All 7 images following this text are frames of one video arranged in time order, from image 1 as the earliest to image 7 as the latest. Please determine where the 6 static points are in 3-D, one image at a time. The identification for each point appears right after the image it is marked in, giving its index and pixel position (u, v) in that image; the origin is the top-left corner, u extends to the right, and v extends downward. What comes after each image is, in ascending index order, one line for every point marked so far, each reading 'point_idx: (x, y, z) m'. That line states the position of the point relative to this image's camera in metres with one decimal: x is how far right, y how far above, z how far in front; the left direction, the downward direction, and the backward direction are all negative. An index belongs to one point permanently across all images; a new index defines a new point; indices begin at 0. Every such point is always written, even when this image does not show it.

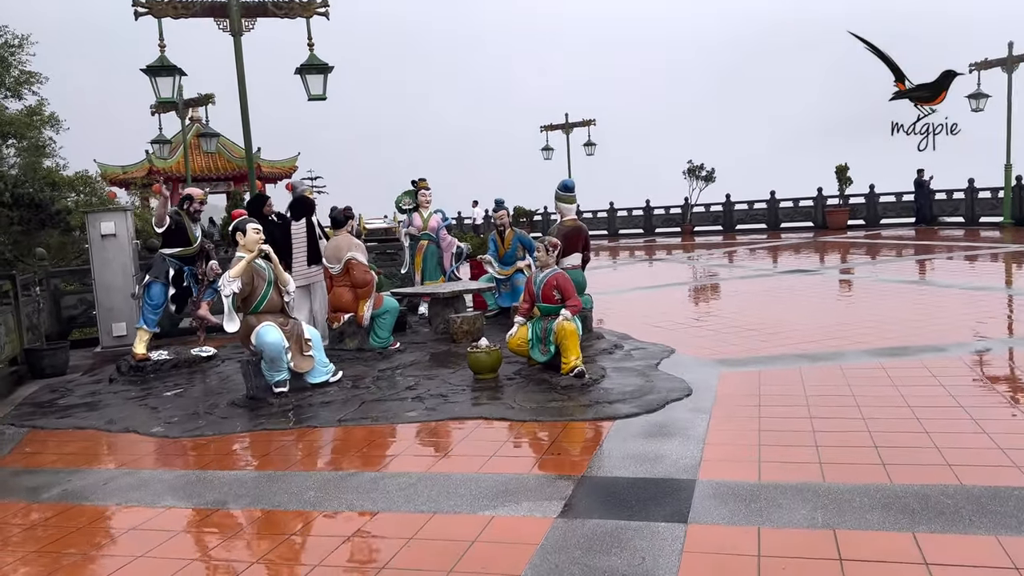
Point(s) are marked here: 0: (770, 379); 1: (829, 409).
0: (+1.8, -0.6, +5.7) m
1: (+1.9, -0.7, +4.9) m
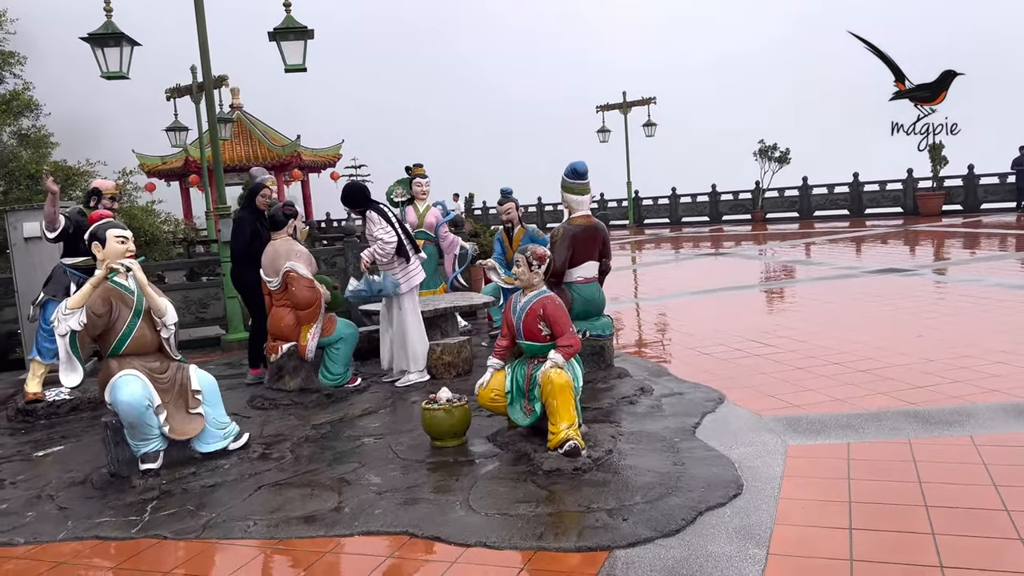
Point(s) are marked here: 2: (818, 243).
0: (+1.6, -0.8, +3.7) m
1: (+1.6, -0.9, +2.9) m
2: (+6.6, +1.0, +17.6) m
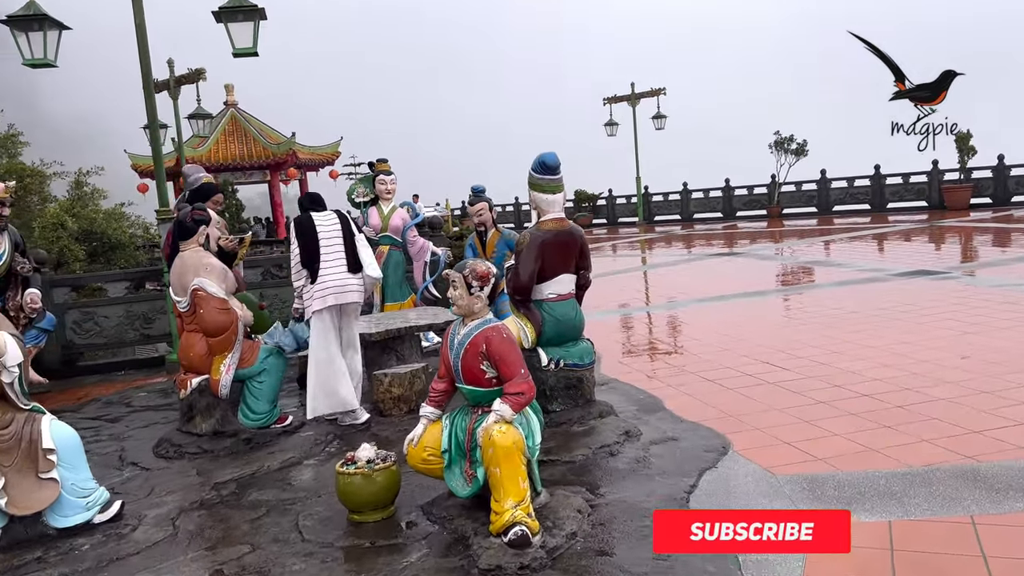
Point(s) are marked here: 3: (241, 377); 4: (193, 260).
0: (+1.3, -0.9, +2.7) m
1: (+1.4, -1.0, +1.9) m
2: (+6.6, +1.0, +16.5) m
3: (-1.5, -0.5, +4.5) m
4: (-1.7, +0.2, +4.4) m
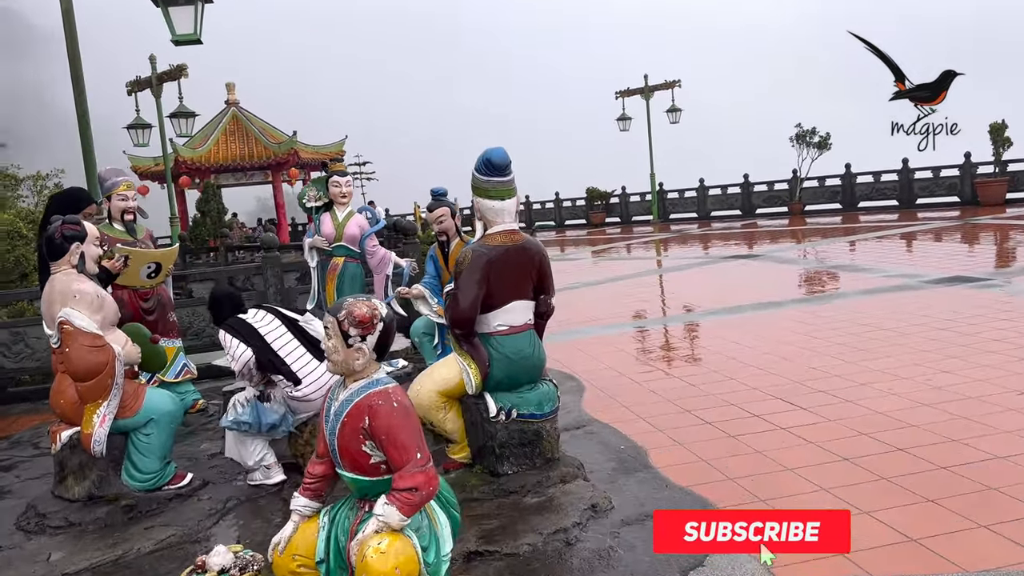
0: (+1.0, -1.0, +1.8) m
1: (+1.1, -1.1, +1.0) m
2: (+6.6, +0.9, +15.4) m
3: (-1.7, -0.6, +3.7) m
4: (-2.0, 0.0, +3.6) m
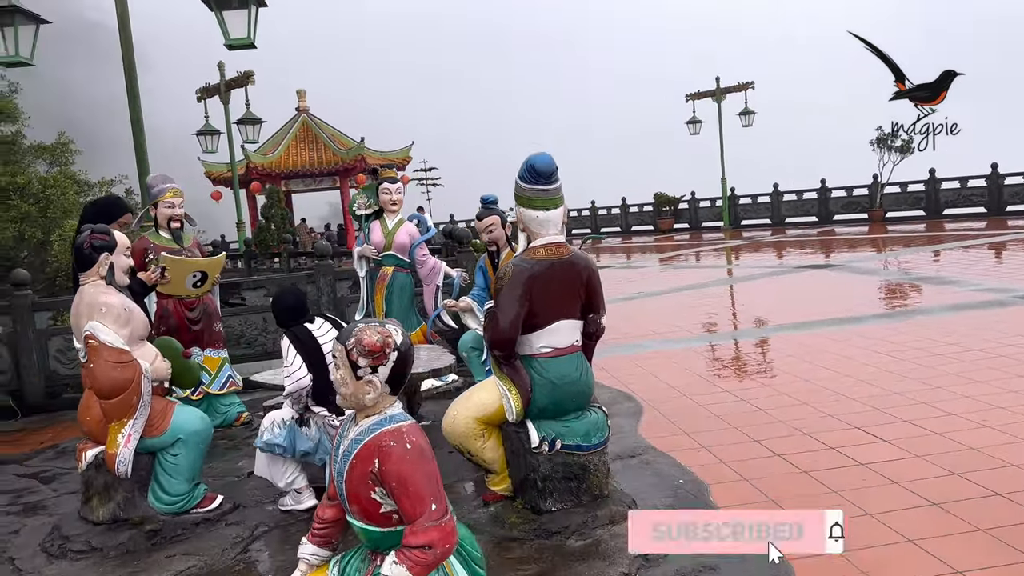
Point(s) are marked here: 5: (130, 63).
0: (+1.1, -1.1, +1.4) m
1: (+1.0, -1.2, +0.6) m
2: (+7.8, +0.7, +14.5) m
3: (-1.5, -0.7, +3.5) m
4: (-1.8, 0.0, +3.4) m
5: (-2.9, +1.7, +6.2) m
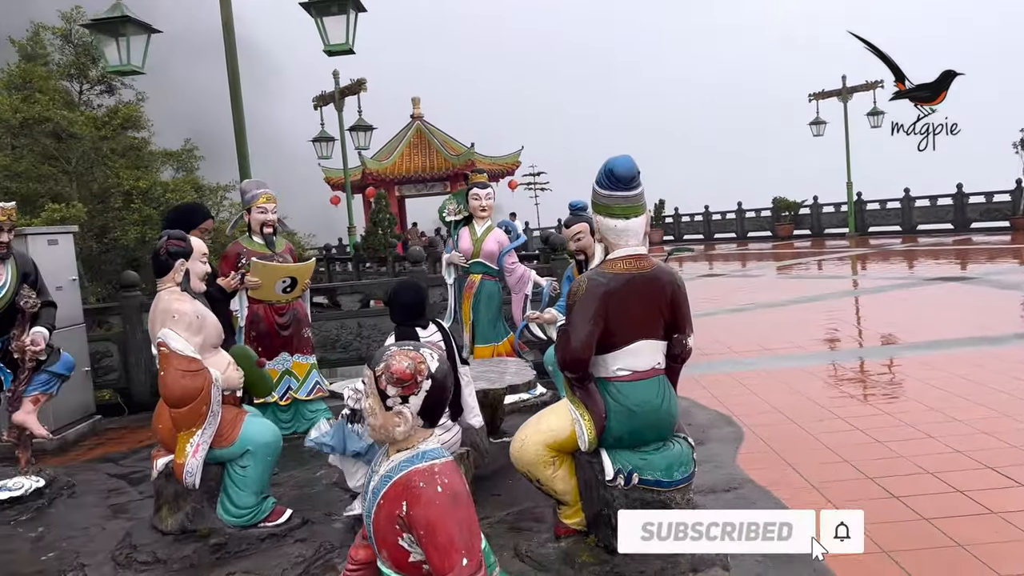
0: (+1.1, -1.2, +1.0) m
1: (+0.9, -1.3, +0.2) m
2: (+9.5, +0.4, +13.1) m
3: (-1.2, -0.7, +3.4) m
4: (-1.5, -0.1, +3.4) m
5: (-2.2, +1.7, +6.3) m
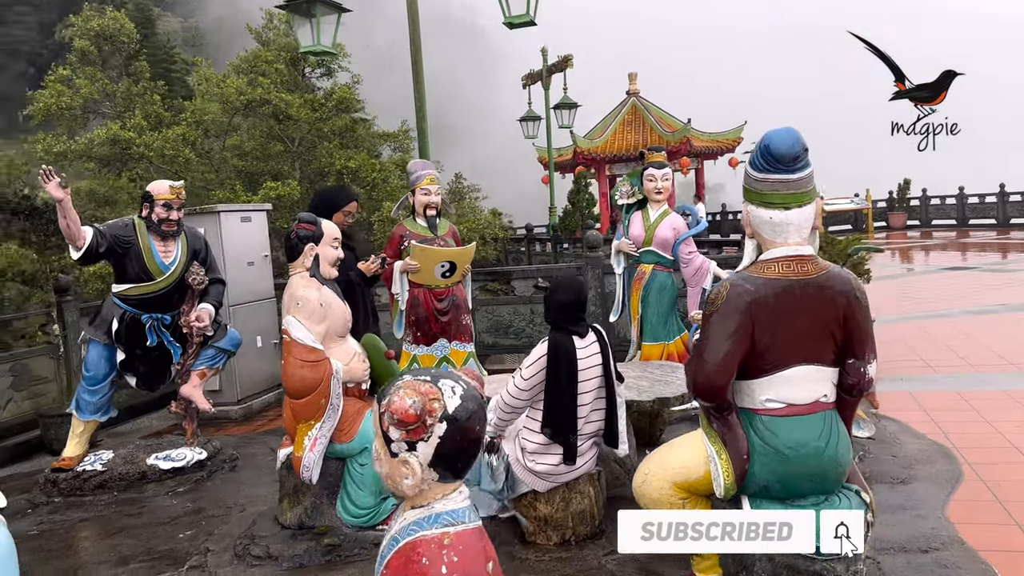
0: (+0.9, -1.2, +0.3) m
1: (+0.5, -1.4, -0.4) m
2: (+12.3, +0.3, +9.7) m
3: (-0.7, -0.7, +3.3) m
4: (-0.9, 0.0, +3.3) m
5: (-0.7, +1.8, +6.2) m
